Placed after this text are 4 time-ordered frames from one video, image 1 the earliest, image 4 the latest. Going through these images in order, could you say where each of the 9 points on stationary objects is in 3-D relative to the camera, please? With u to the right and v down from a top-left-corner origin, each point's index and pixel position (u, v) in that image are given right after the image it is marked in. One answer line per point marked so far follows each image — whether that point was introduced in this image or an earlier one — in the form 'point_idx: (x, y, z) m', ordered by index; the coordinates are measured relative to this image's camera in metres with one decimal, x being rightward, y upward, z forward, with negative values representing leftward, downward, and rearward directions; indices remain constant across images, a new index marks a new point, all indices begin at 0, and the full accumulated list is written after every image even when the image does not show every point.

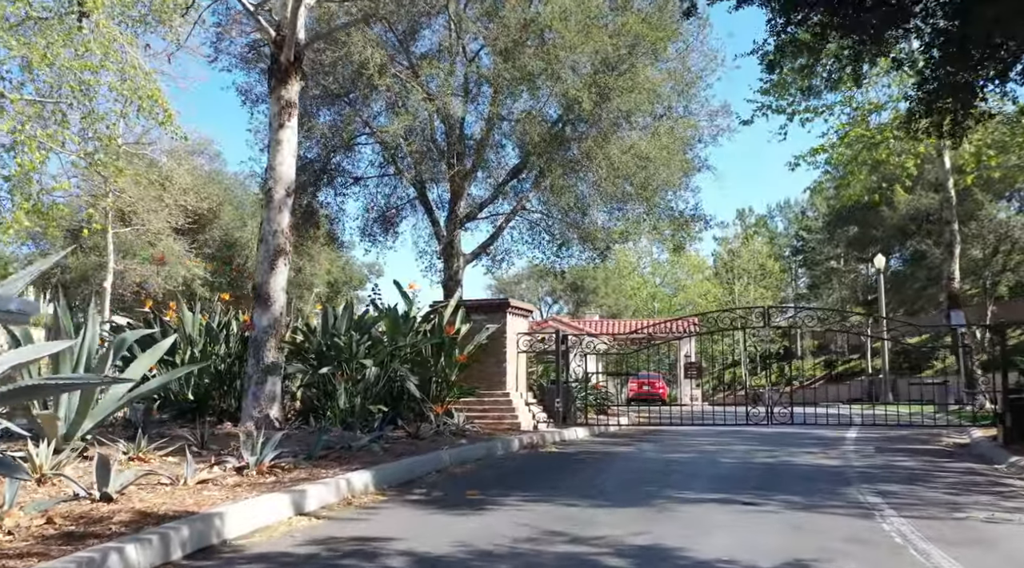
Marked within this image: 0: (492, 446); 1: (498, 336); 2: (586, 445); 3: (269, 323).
0: (-0.2, -1.8, +10.6) m
1: (-0.2, -0.7, +13.5) m
2: (+1.0, -2.1, +12.3) m
3: (-2.9, -0.5, +11.4) m
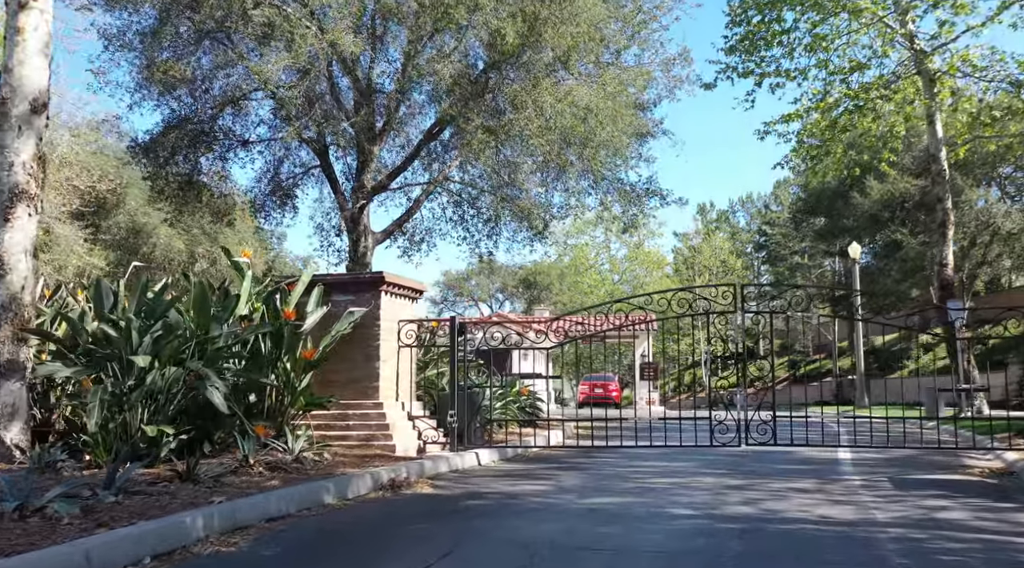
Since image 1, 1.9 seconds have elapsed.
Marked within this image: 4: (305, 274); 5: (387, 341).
0: (-1.4, -1.5, +6.9) m
1: (-1.5, -0.4, +9.7) m
2: (-0.3, -1.8, +8.6) m
3: (-4.1, -0.1, +7.6) m
4: (-2.1, +0.1, +9.5) m
5: (-1.3, -0.6, +9.9) m
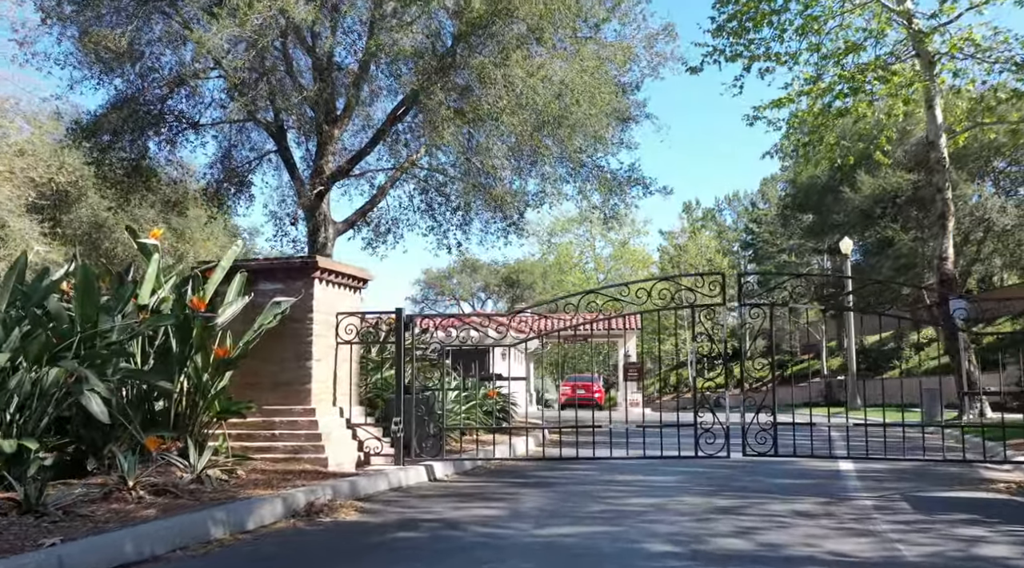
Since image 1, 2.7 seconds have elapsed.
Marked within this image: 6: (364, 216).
0: (-1.8, -1.4, +5.5) m
1: (-1.9, -0.3, +8.4) m
2: (-0.6, -1.6, +7.2) m
3: (-4.5, 0.0, +6.2) m
4: (-2.5, +0.2, +8.2) m
5: (-1.7, -0.5, +8.5) m
6: (-2.9, +1.3, +18.3) m
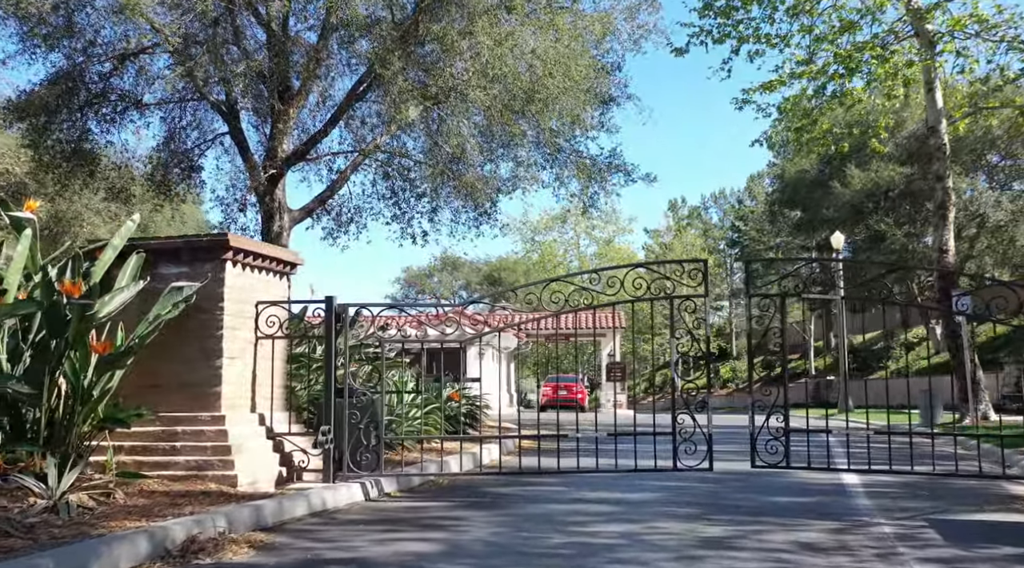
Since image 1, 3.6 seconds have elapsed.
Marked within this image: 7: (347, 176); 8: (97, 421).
0: (-2.1, -1.2, +4.2) m
1: (-2.2, -0.2, +7.0) m
2: (-1.0, -1.5, +5.9) m
3: (-4.8, +0.1, +4.8) m
4: (-2.8, +0.4, +6.8) m
5: (-2.1, -0.4, +7.1) m
6: (-3.4, +1.4, +16.9) m
7: (-2.9, +1.9, +16.7) m
8: (-2.7, -0.9, +6.3) m
